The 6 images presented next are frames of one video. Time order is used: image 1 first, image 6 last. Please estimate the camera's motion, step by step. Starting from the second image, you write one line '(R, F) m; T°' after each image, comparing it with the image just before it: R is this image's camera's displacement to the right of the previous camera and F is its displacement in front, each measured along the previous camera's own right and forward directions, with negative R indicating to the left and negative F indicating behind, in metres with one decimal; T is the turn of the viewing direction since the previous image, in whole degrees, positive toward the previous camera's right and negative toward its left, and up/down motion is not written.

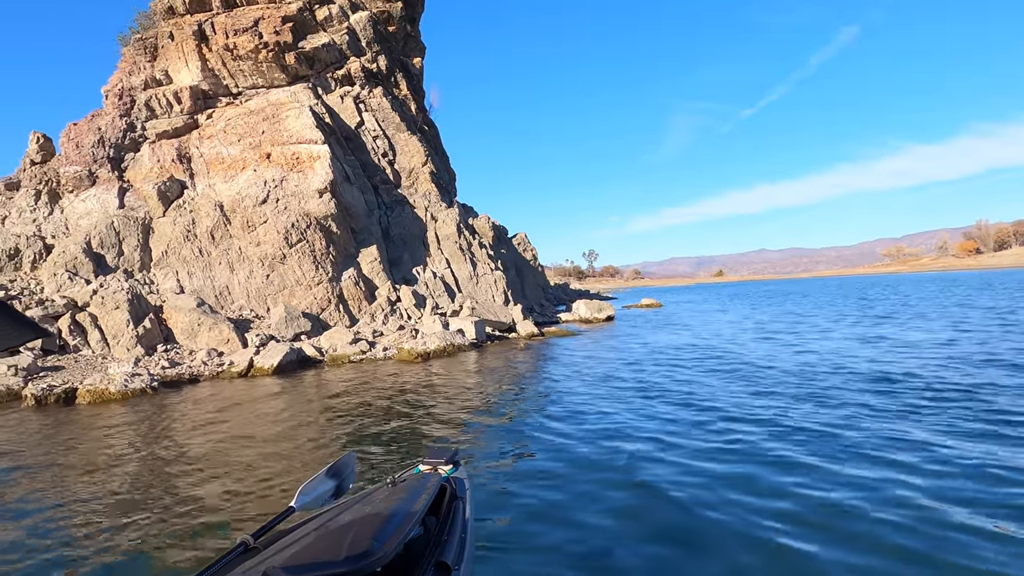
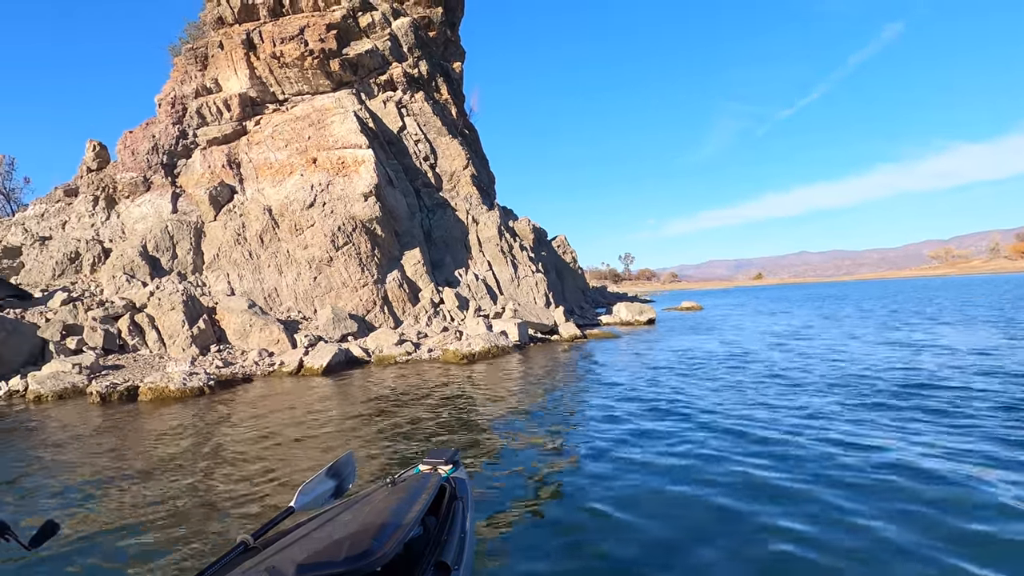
(-0.6, 0.0) m; -3°
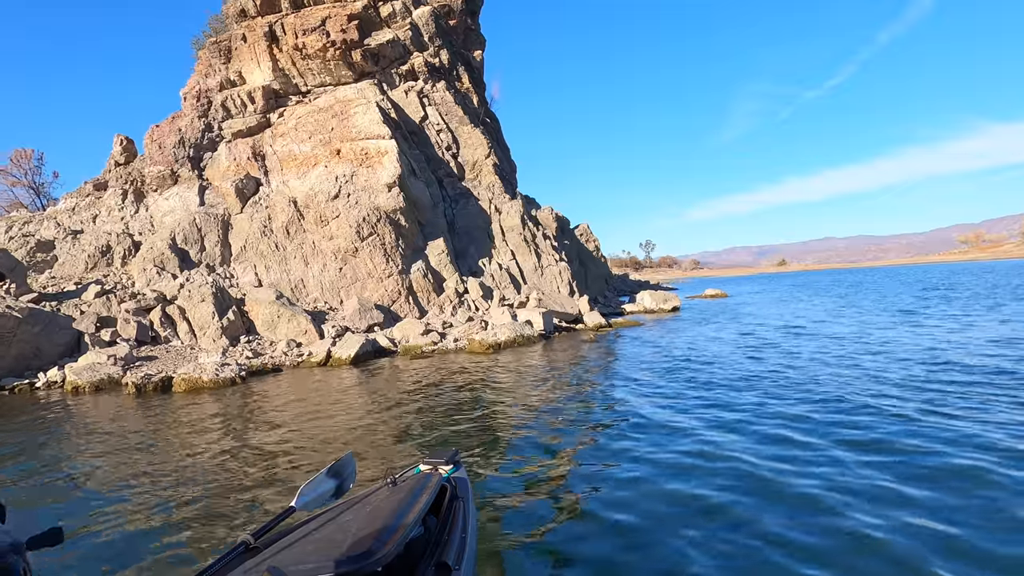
(-0.3, +0.1) m; -2°
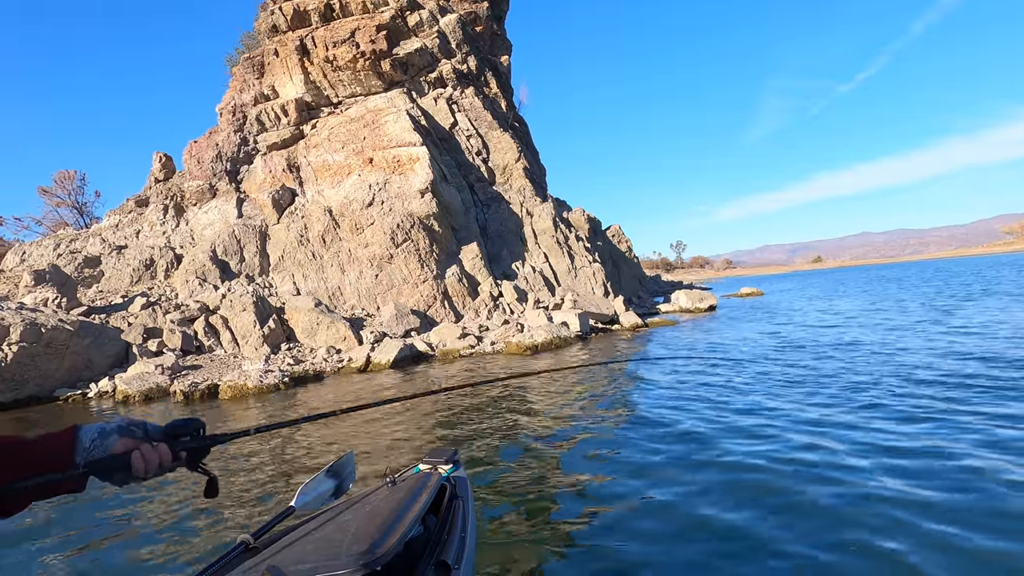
(-0.4, +0.1) m; -2°
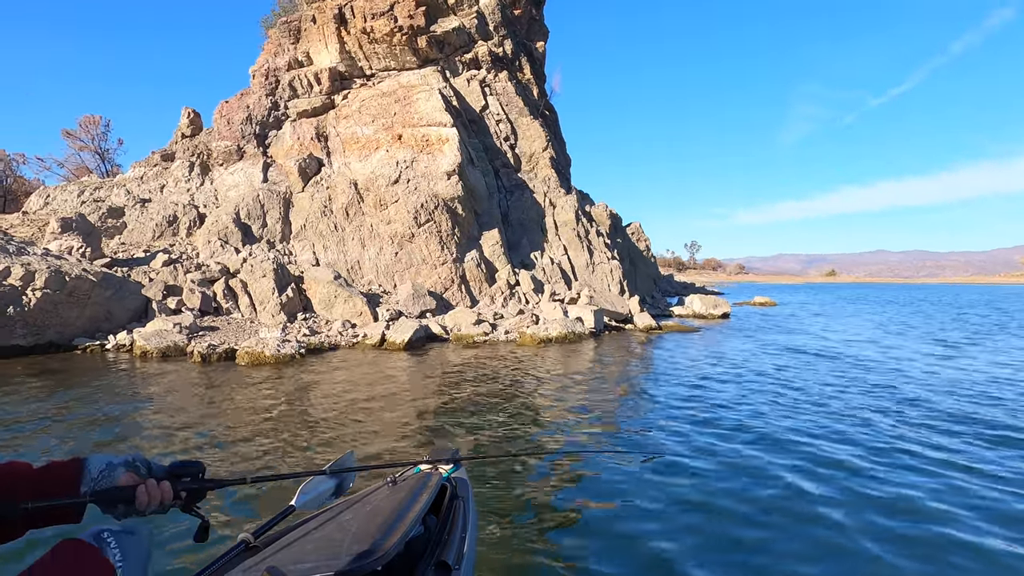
(-0.4, -0.1) m; 0°
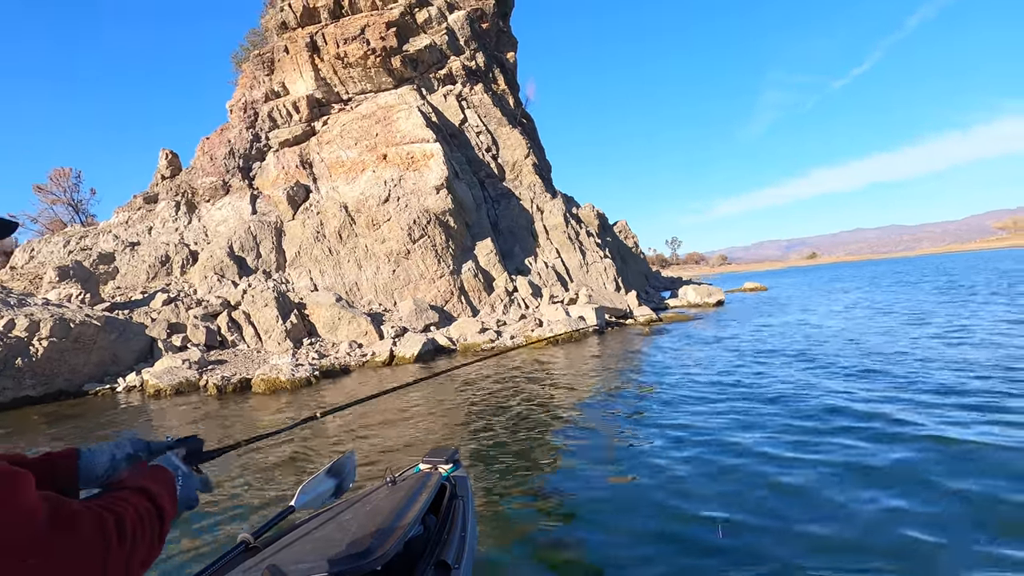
(-0.6, -0.3) m; +2°
